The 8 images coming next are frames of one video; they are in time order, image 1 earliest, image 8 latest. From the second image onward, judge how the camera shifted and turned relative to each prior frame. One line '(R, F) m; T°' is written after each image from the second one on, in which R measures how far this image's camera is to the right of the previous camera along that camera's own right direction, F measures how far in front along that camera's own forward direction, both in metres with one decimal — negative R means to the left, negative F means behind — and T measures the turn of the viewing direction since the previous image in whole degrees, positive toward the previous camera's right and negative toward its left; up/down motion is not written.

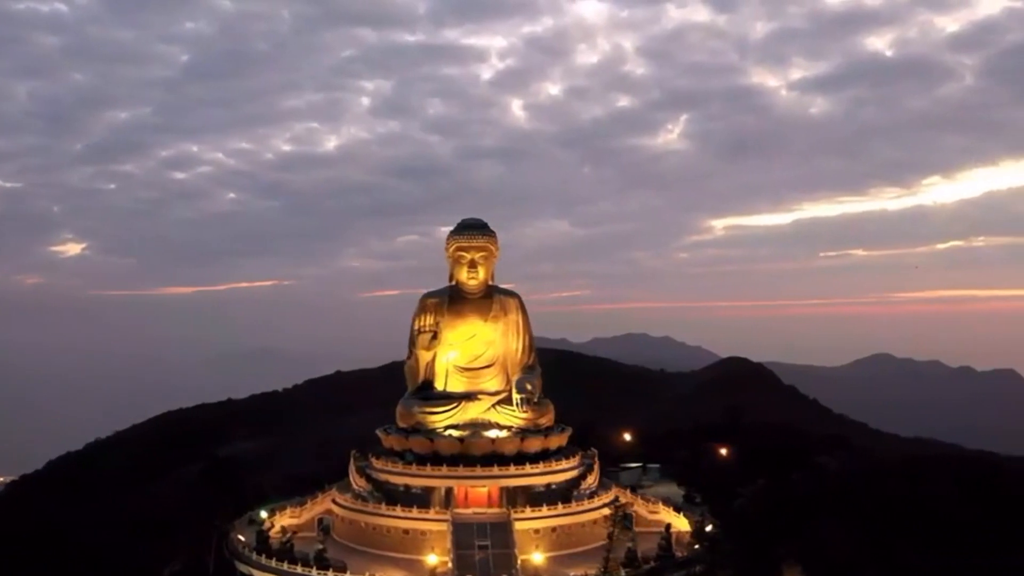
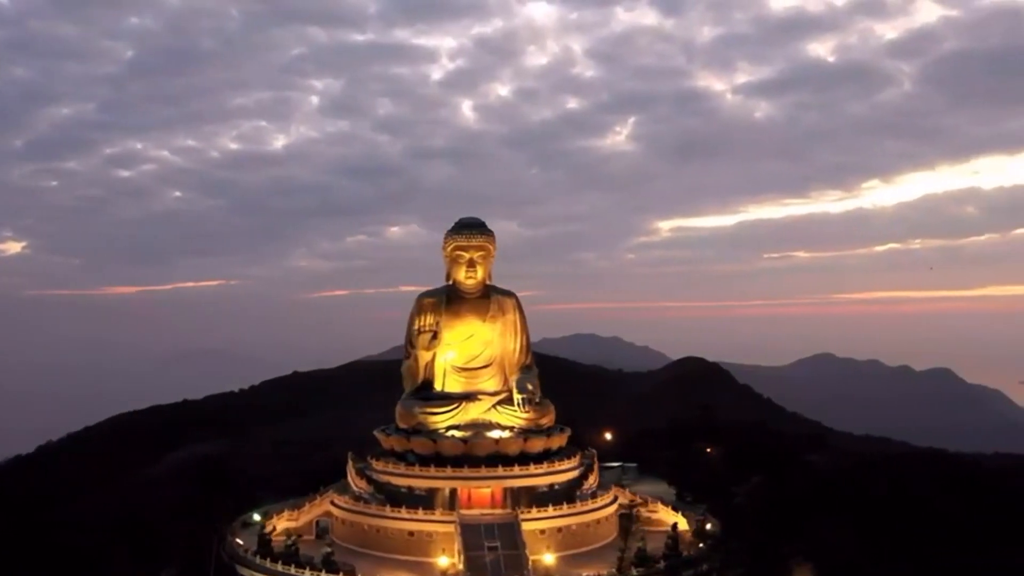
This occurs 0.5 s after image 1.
(-1.1, +0.1) m; +3°
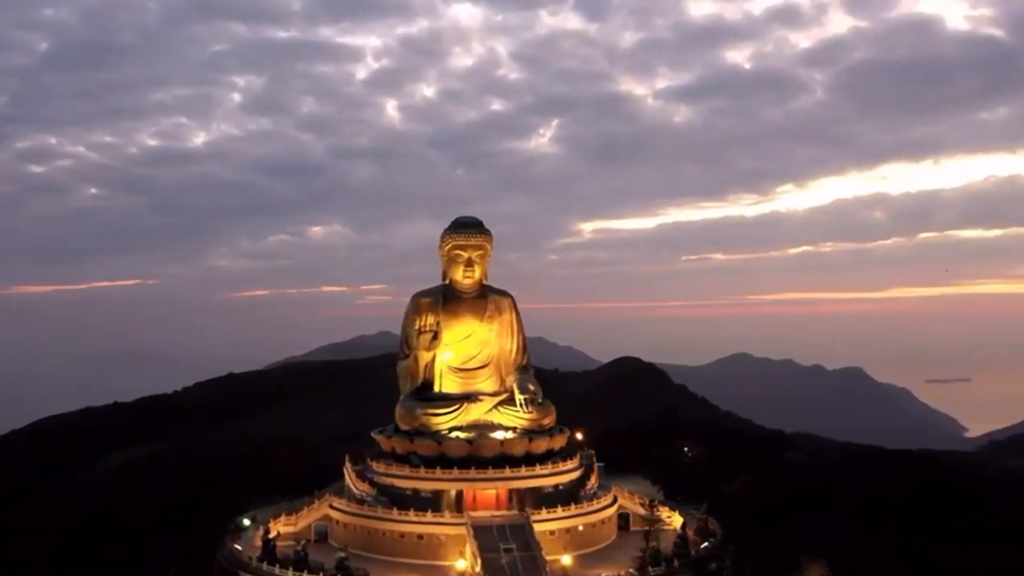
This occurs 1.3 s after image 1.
(-1.6, +0.2) m; +4°
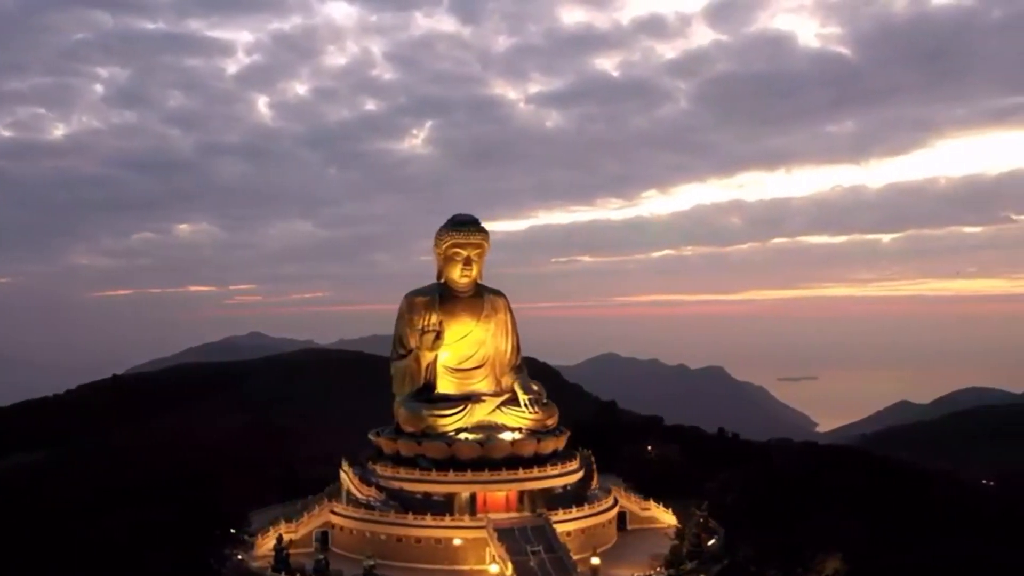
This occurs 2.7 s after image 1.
(-2.6, +0.4) m; +7°
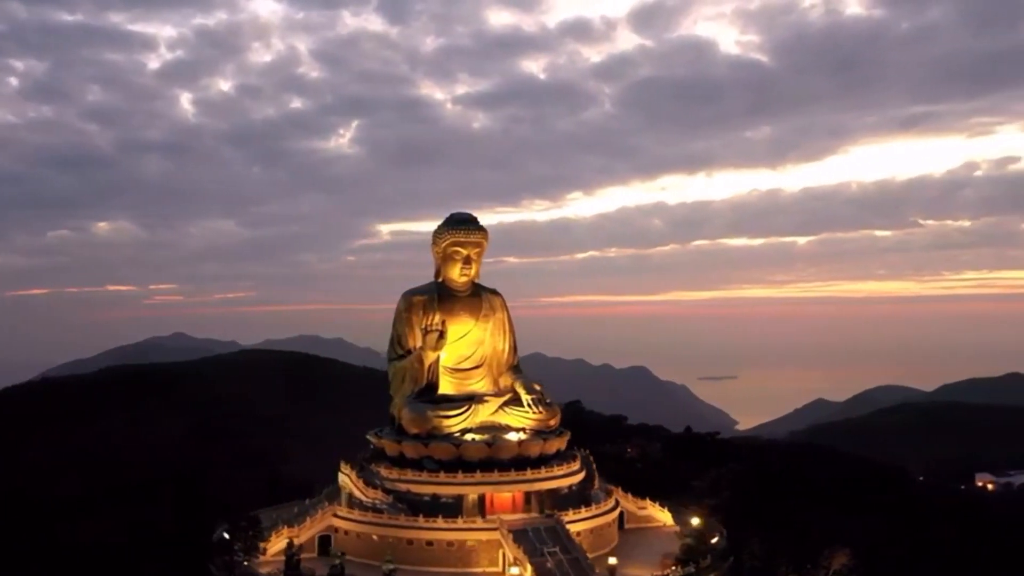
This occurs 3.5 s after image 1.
(-1.5, +0.2) m; +4°
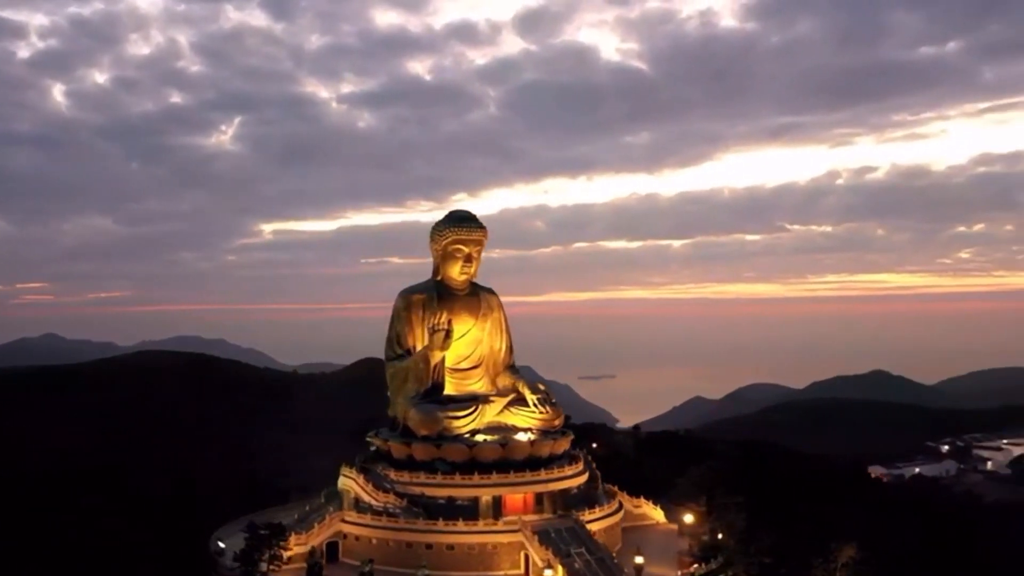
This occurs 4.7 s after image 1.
(-2.3, +0.4) m; +6°
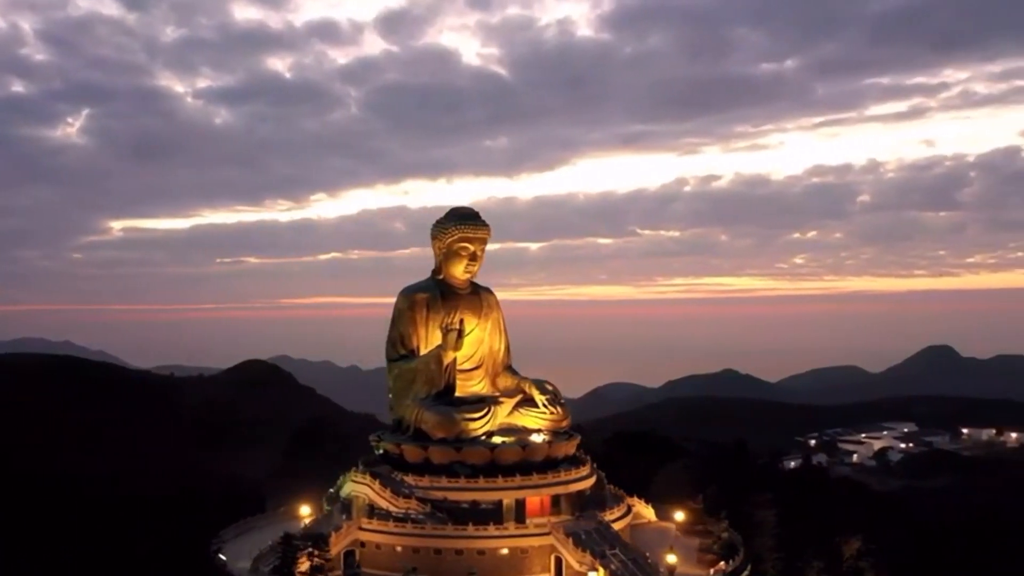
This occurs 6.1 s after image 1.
(-2.8, +0.5) m; +8°
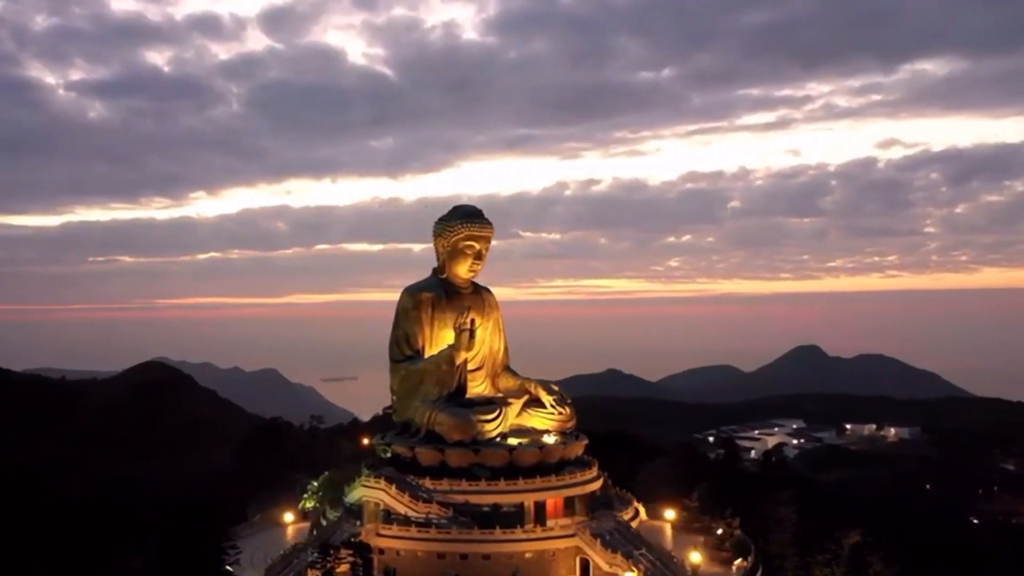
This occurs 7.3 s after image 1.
(-2.3, +0.4) m; +6°
